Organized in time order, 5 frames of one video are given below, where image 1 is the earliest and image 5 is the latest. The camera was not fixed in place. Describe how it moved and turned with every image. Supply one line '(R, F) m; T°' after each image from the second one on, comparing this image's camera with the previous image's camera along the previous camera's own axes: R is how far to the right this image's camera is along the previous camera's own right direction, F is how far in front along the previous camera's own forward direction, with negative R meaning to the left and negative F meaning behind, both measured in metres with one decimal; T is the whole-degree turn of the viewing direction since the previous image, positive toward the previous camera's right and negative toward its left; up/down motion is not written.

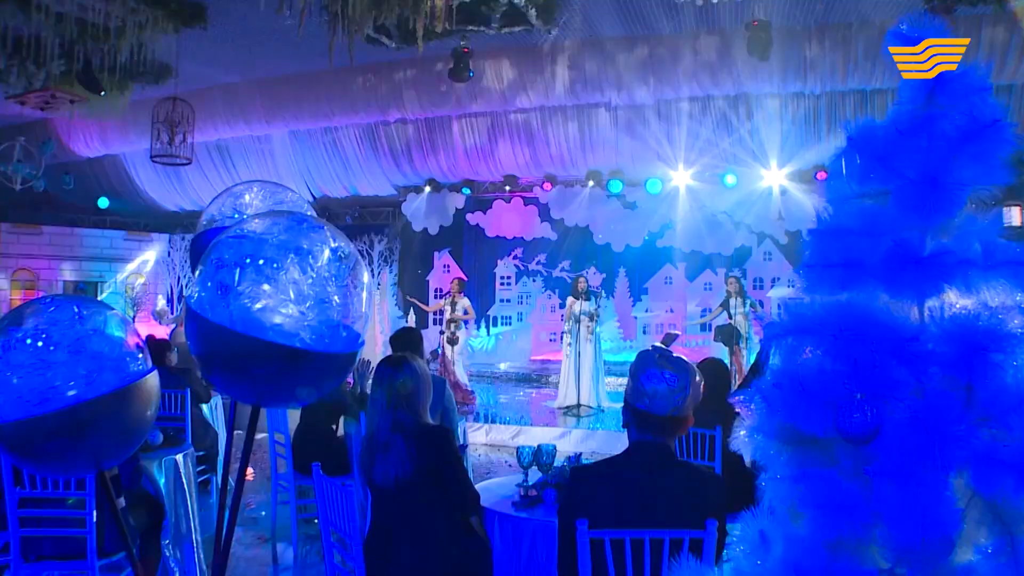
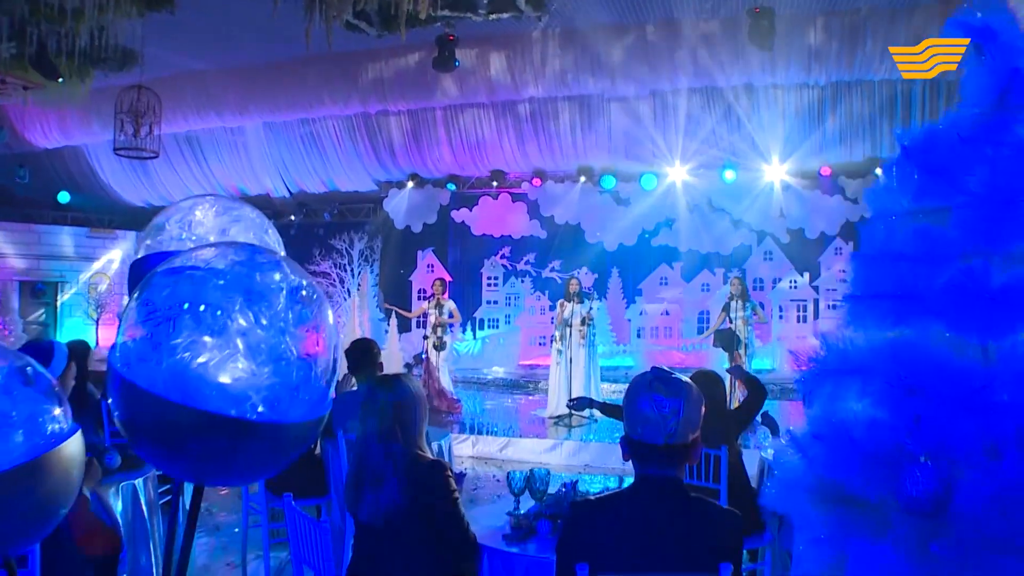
(0.0, +0.6) m; +1°
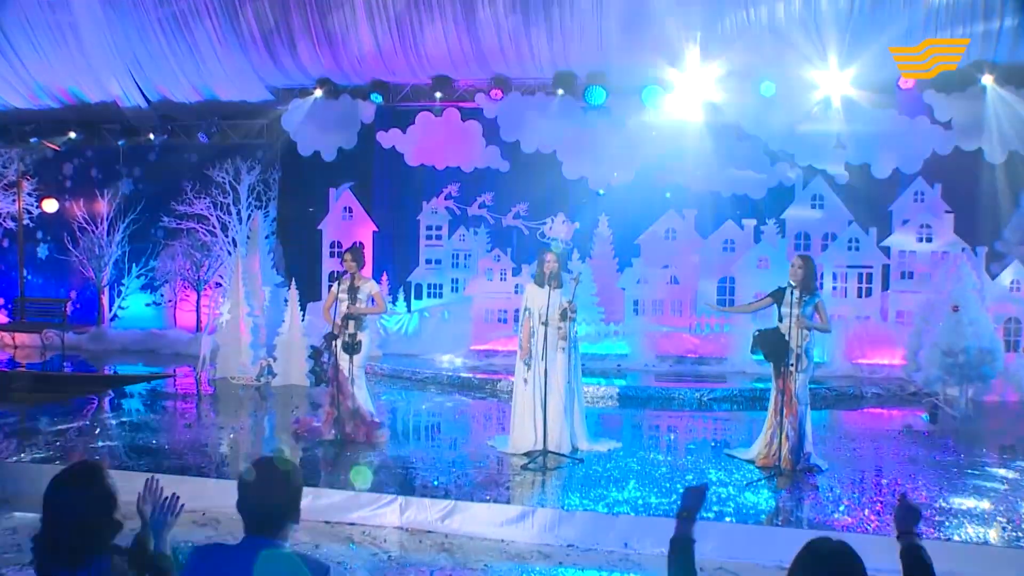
(0.0, +3.3) m; +3°
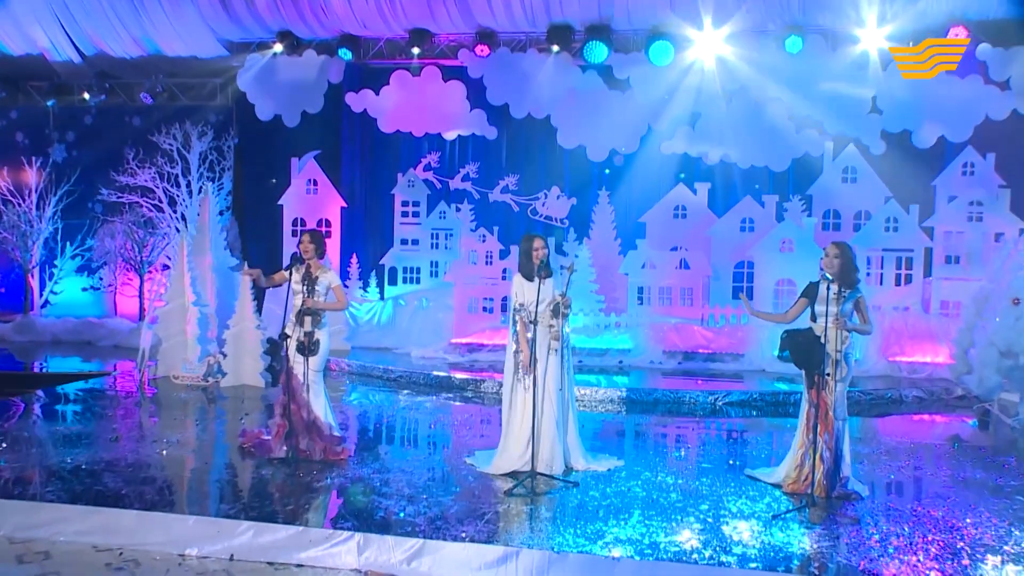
(+0.1, +1.0) m; 0°
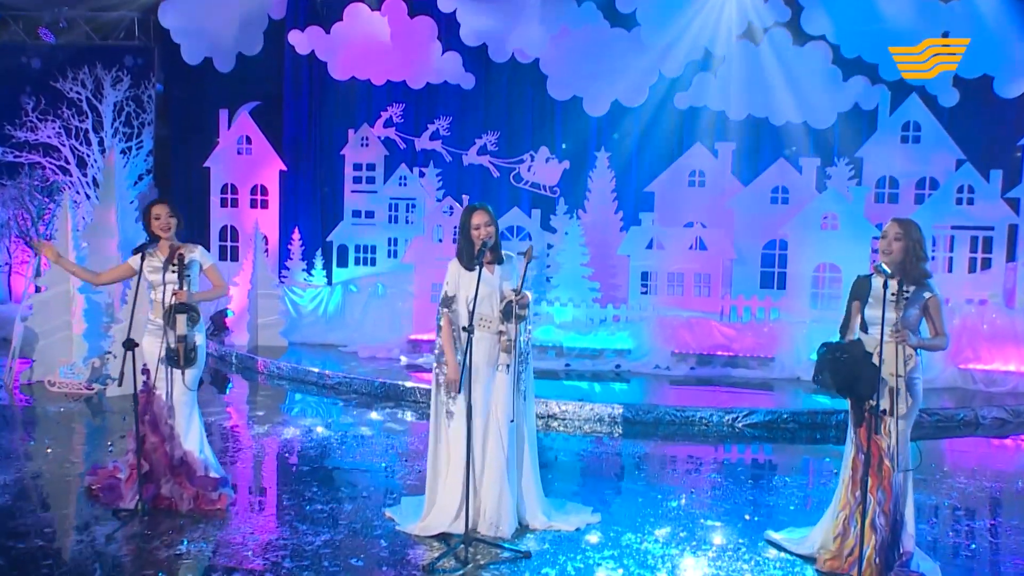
(+0.4, +1.4) m; -2°
